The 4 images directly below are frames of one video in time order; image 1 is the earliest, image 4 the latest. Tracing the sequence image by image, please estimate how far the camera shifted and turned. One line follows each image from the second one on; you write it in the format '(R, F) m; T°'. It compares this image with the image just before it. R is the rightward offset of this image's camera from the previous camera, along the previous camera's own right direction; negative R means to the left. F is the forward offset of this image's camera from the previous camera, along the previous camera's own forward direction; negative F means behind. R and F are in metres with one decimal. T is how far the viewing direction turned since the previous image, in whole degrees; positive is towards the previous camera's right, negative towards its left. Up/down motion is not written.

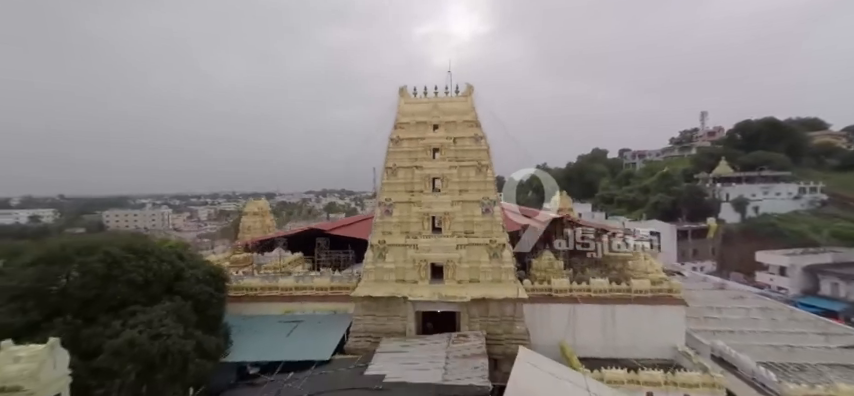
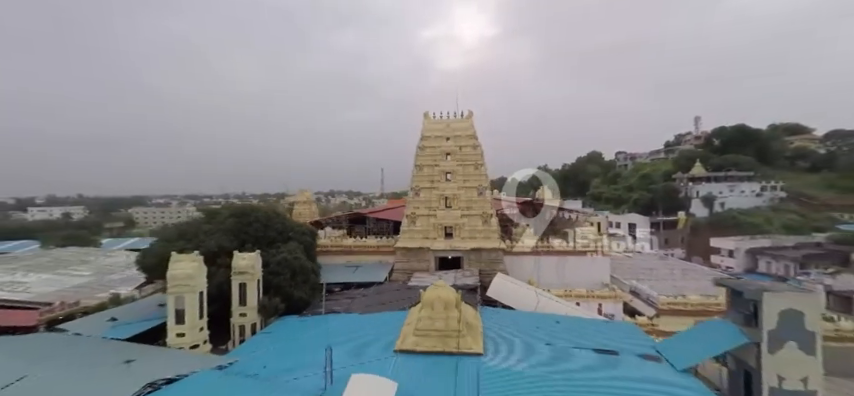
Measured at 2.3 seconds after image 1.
(-0.4, -5.8) m; -1°
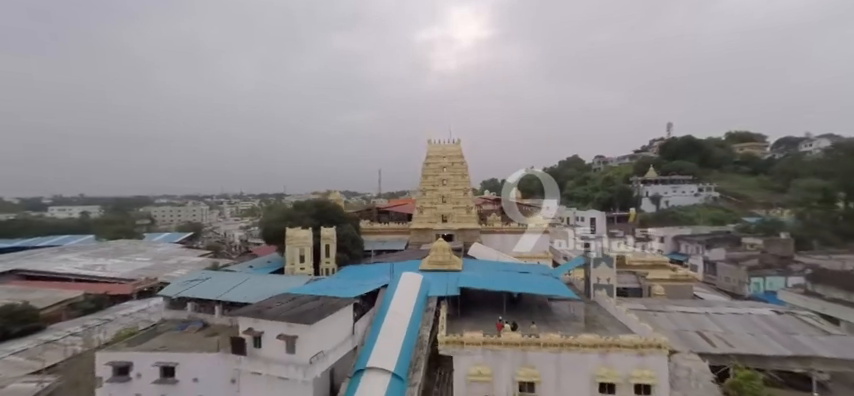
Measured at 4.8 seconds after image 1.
(-0.5, -8.8) m; +1°
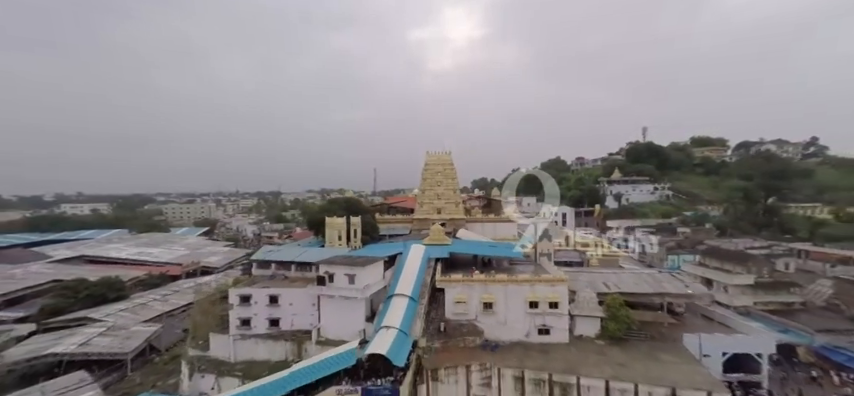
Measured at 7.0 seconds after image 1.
(-0.5, -8.1) m; +1°
